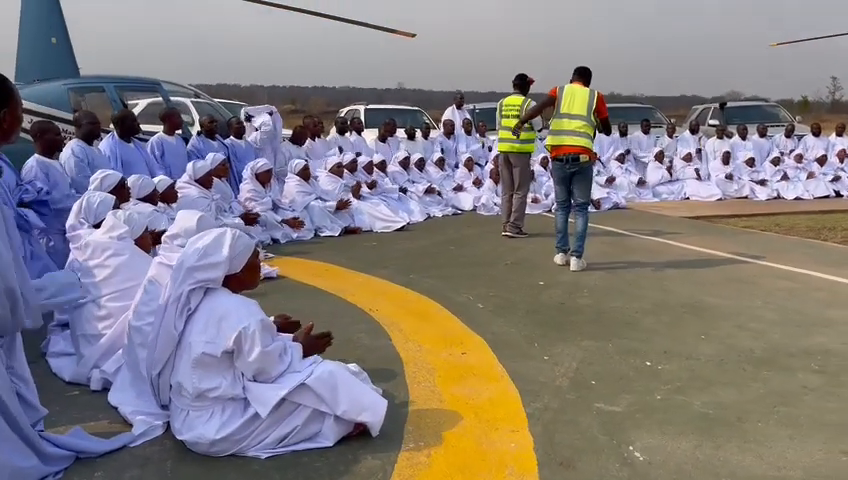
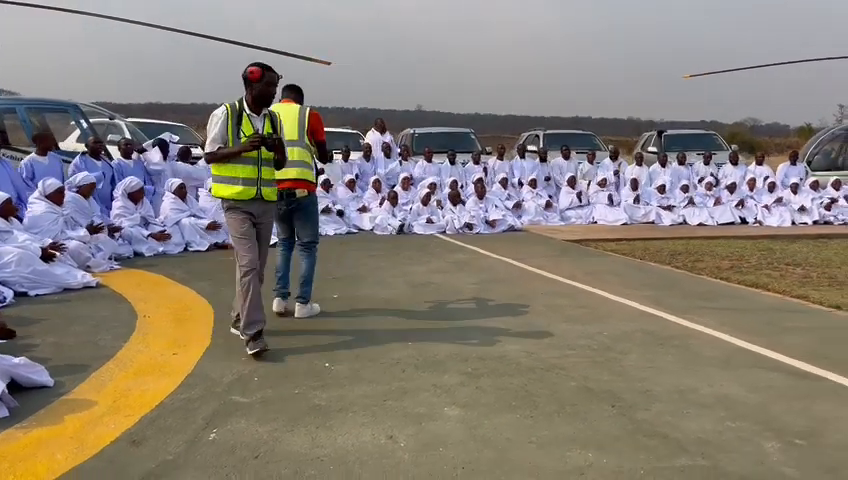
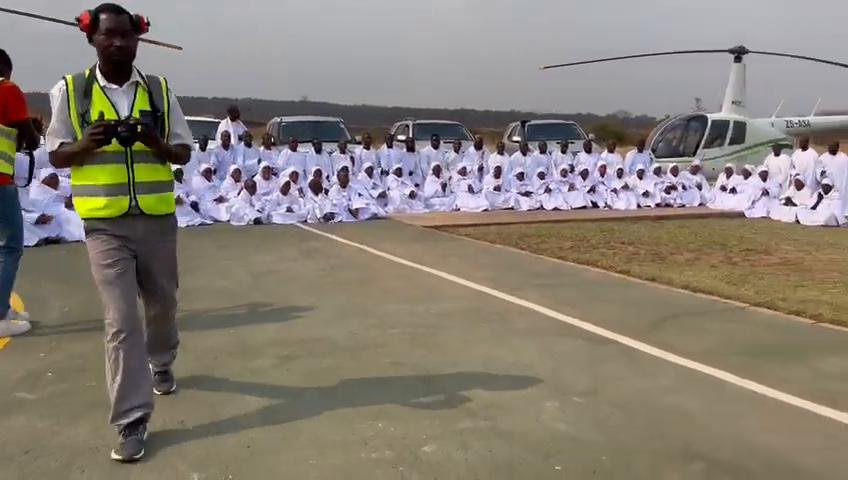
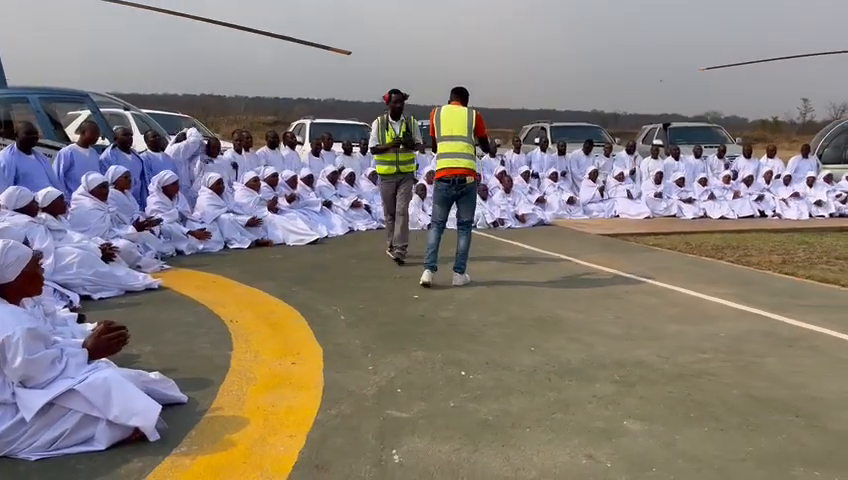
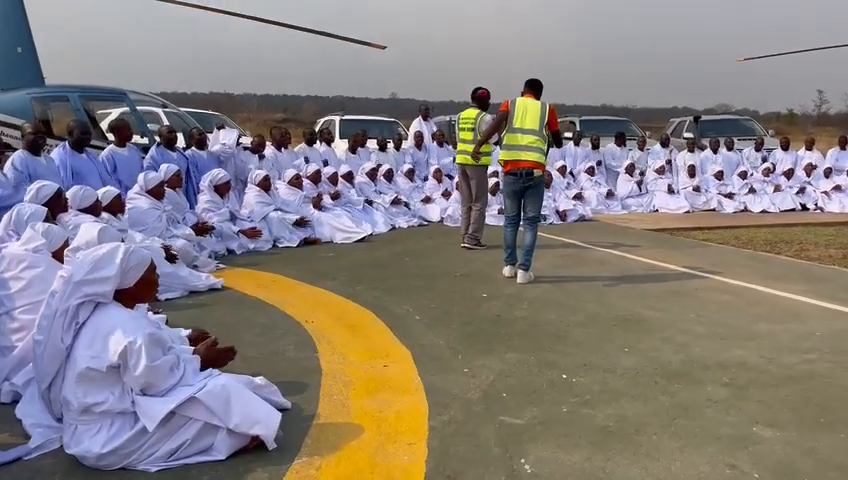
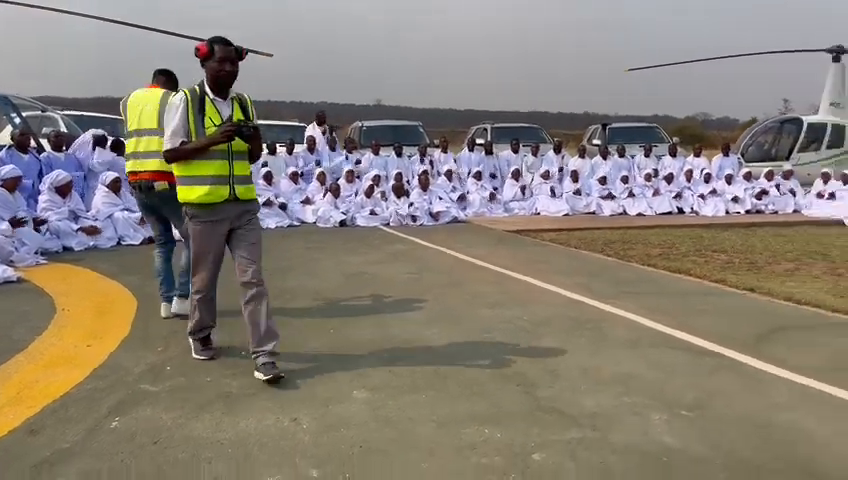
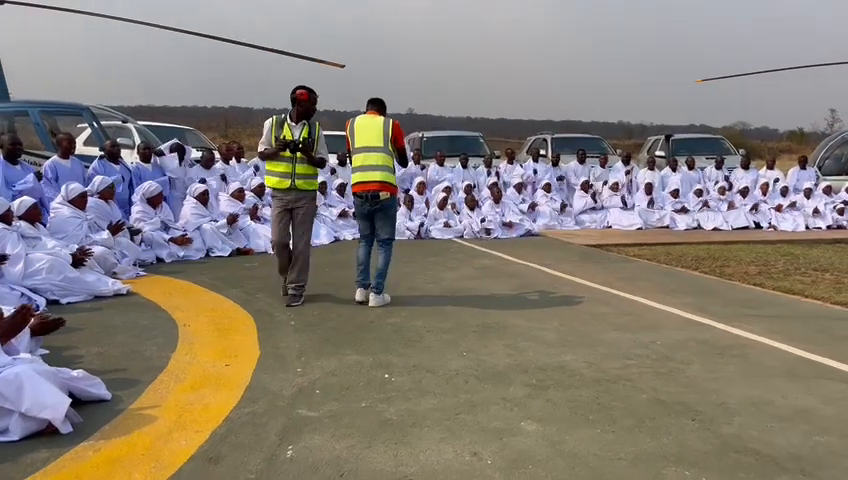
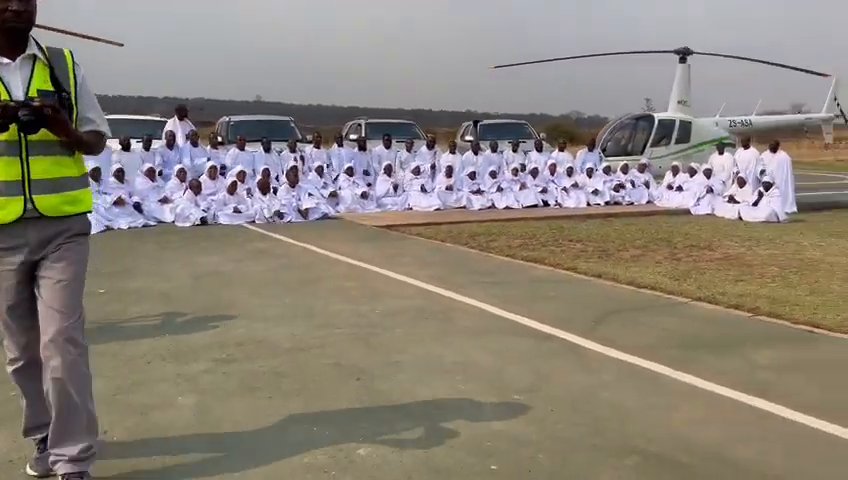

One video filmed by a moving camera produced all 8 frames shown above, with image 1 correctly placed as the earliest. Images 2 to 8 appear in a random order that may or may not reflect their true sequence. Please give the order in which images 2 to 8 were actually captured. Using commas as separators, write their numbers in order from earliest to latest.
5, 4, 7, 2, 6, 3, 8
